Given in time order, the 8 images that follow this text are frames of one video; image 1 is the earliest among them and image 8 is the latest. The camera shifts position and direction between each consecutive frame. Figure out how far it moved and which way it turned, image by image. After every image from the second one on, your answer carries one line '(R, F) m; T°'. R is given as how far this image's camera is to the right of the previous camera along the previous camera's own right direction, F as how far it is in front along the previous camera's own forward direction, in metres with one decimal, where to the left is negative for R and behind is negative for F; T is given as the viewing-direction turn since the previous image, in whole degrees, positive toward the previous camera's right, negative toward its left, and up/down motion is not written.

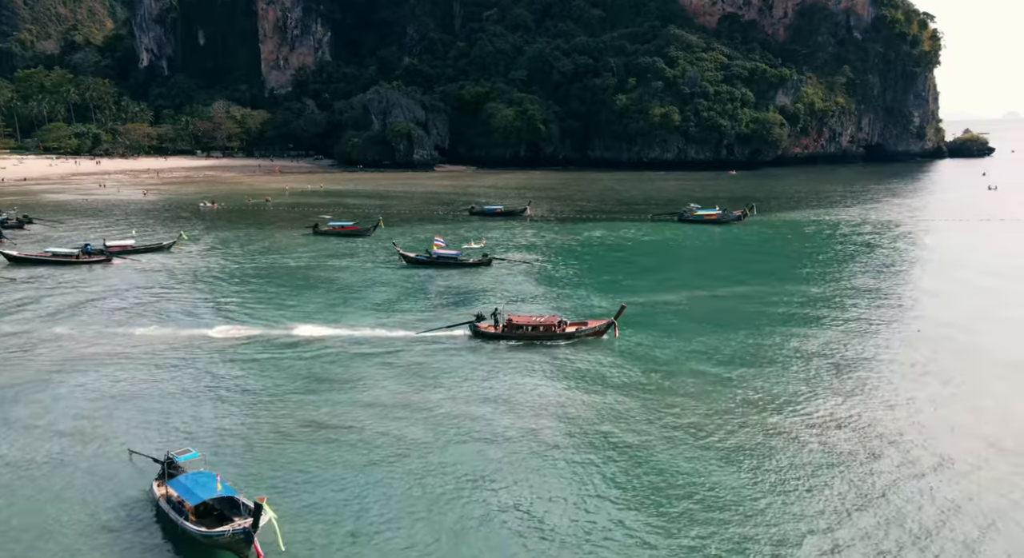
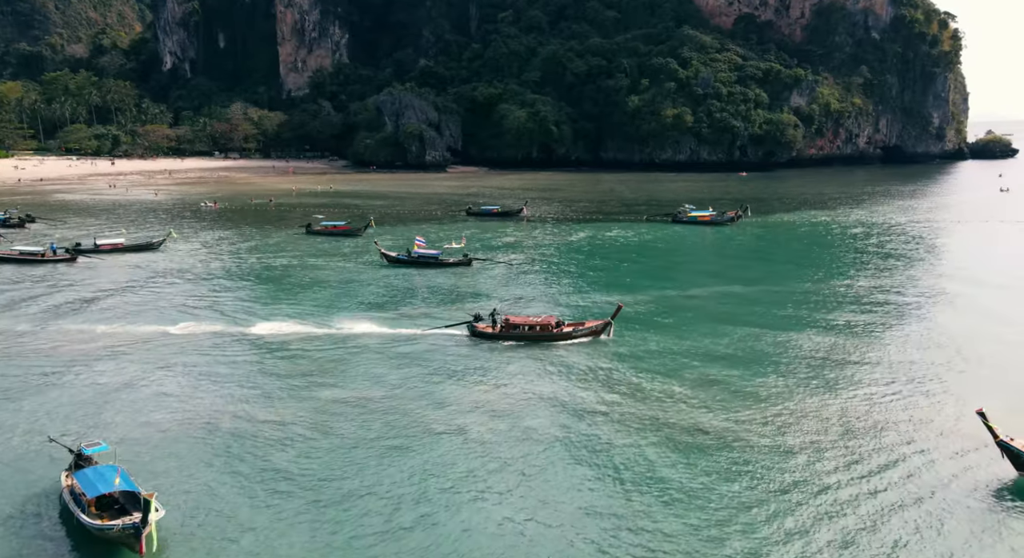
(+2.5, -0.2) m; -2°
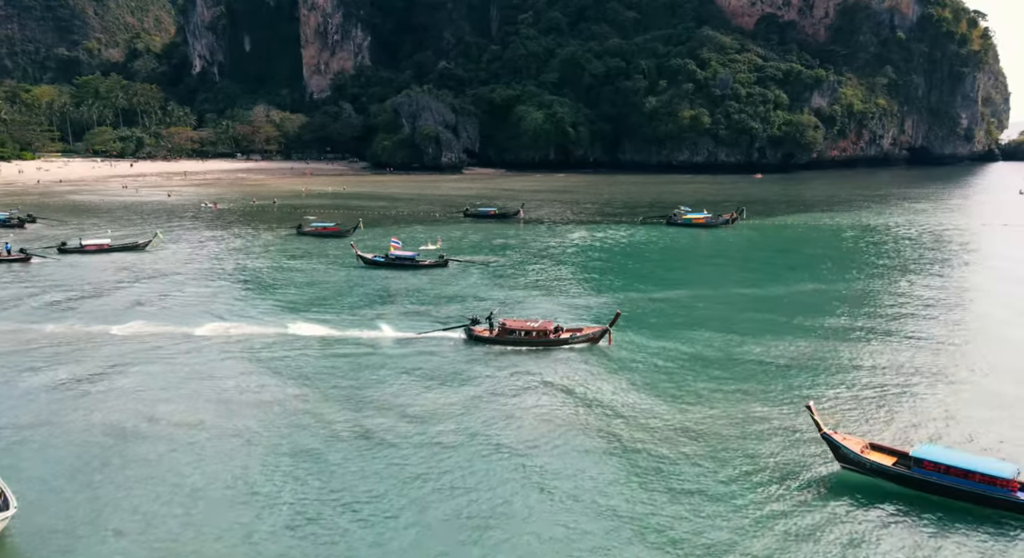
(+3.2, +0.3) m; -3°
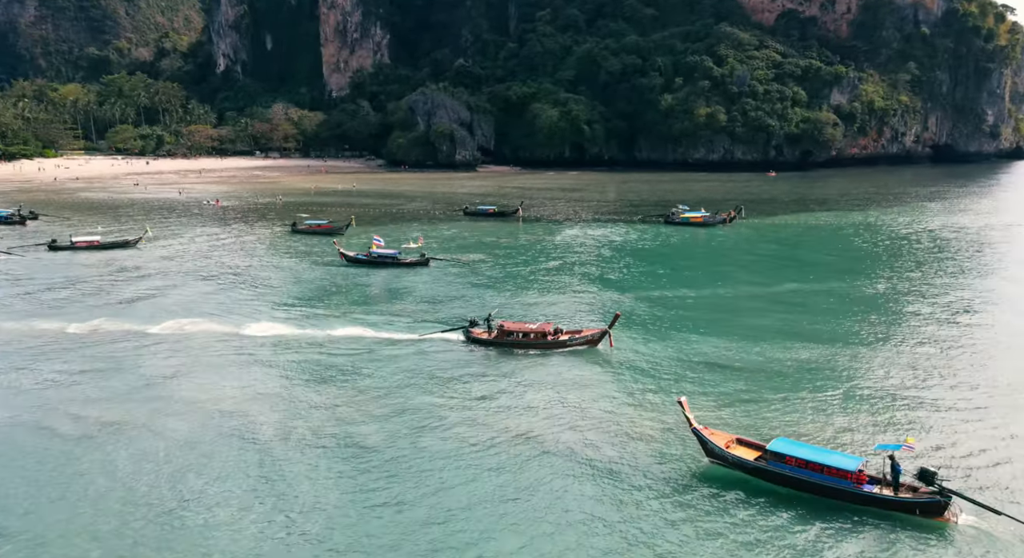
(+2.5, +0.4) m; -2°
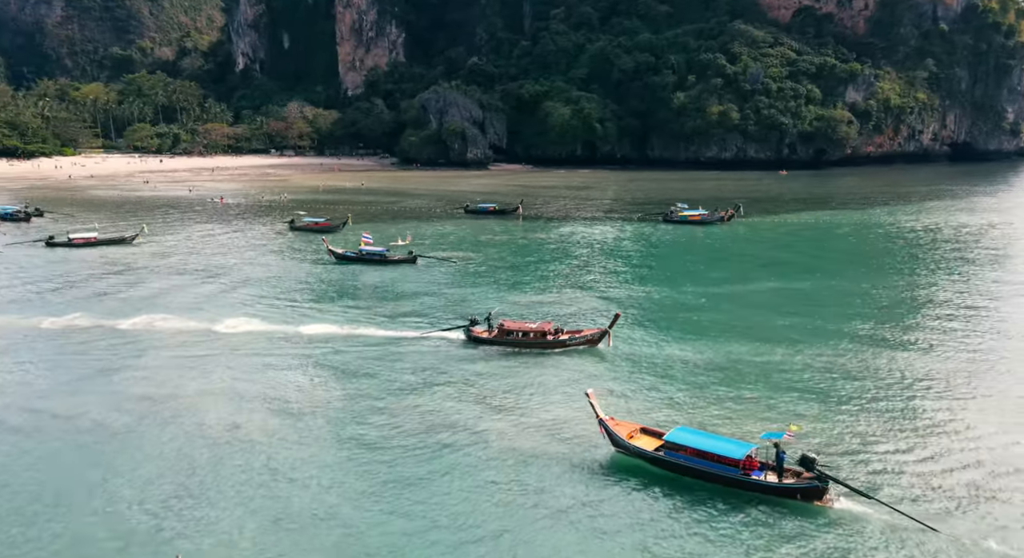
(+1.8, 0.0) m; -2°
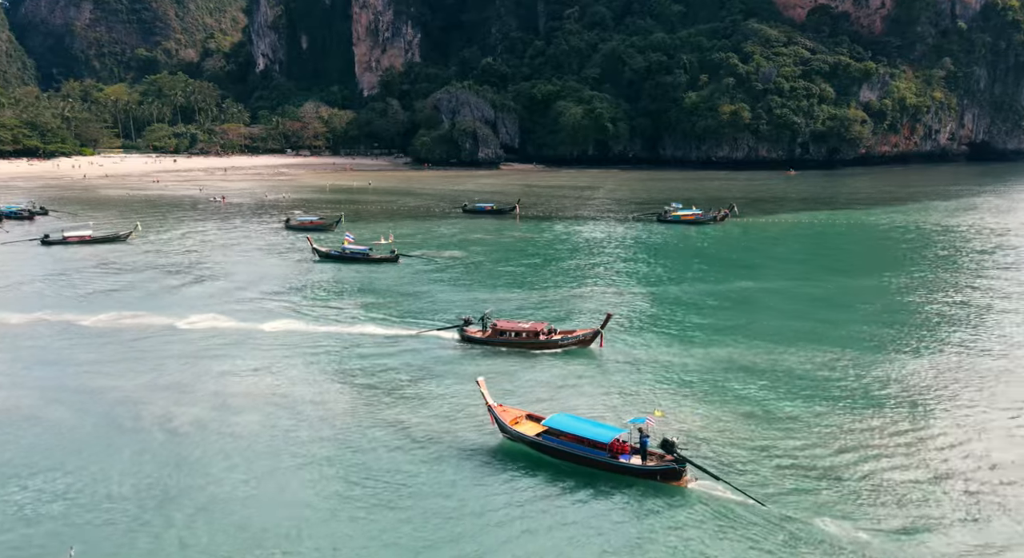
(+2.3, -0.2) m; -2°
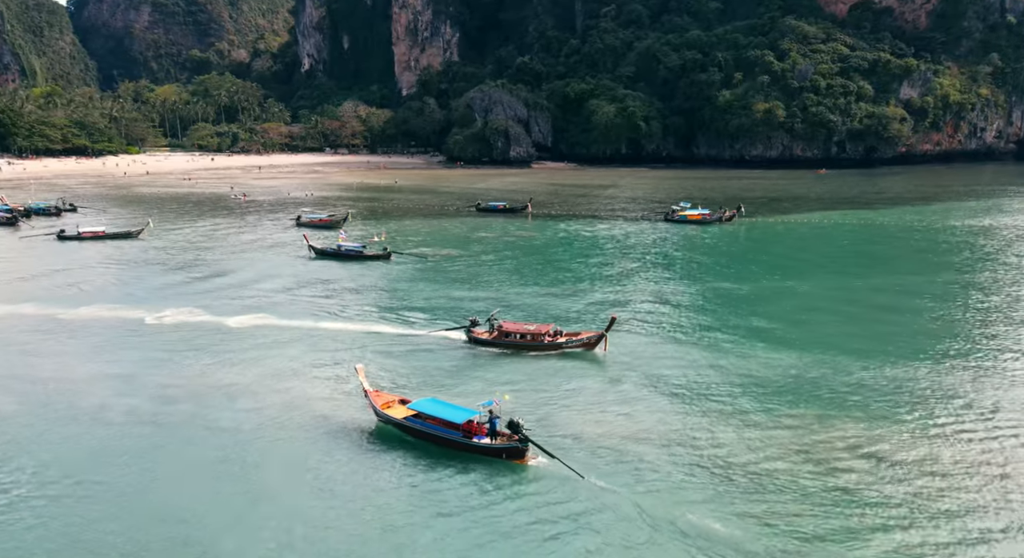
(+3.3, -0.2) m; -4°
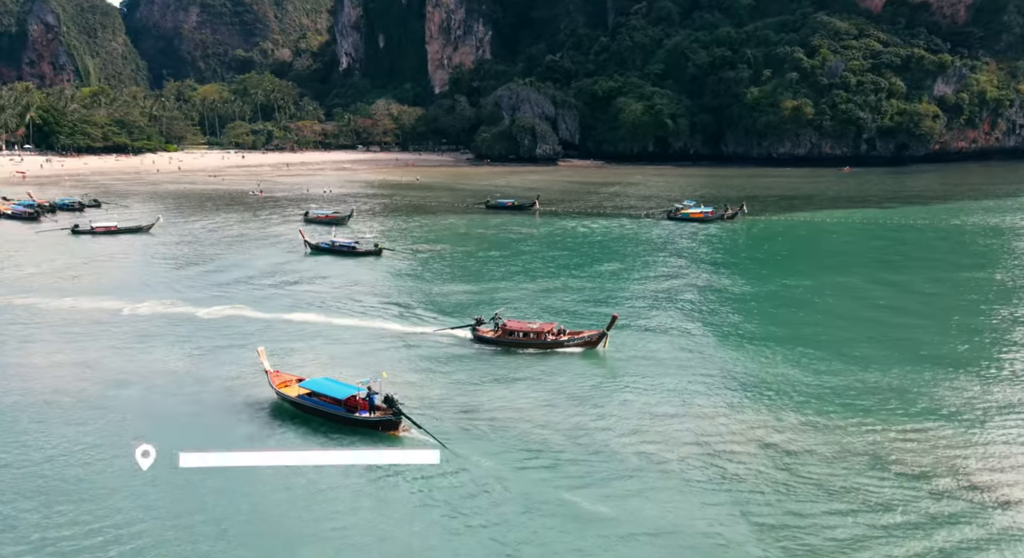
(+3.0, -0.4) m; -3°
